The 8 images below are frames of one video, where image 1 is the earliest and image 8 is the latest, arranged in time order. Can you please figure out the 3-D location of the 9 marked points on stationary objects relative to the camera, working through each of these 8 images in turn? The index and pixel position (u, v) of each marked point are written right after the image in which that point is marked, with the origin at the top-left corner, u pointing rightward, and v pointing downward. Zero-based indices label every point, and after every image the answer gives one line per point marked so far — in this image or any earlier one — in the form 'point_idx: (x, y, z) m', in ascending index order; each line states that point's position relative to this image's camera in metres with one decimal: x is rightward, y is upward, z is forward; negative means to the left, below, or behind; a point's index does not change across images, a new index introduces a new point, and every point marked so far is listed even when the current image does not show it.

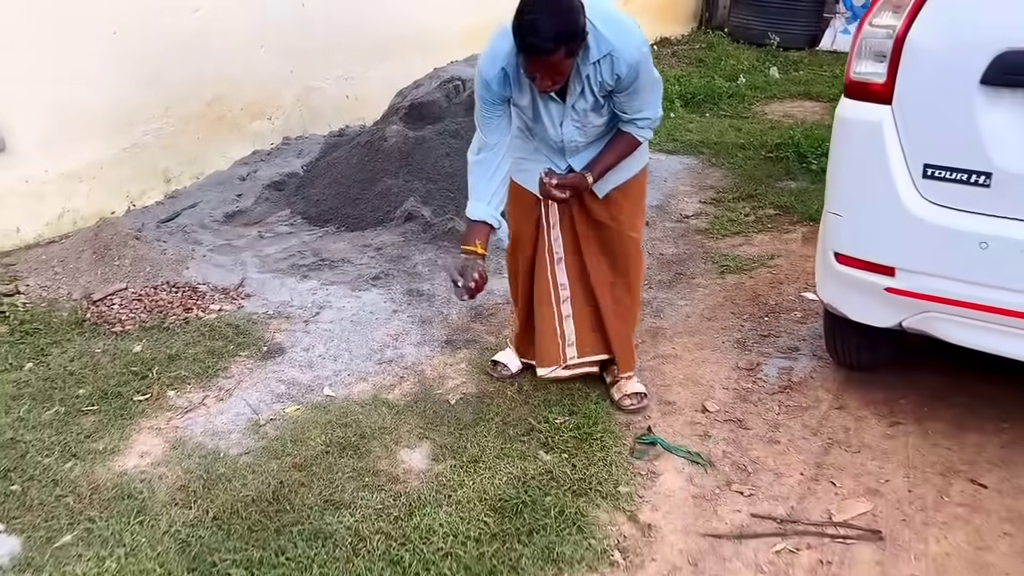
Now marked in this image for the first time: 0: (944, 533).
0: (+1.1, -0.6, +2.3) m
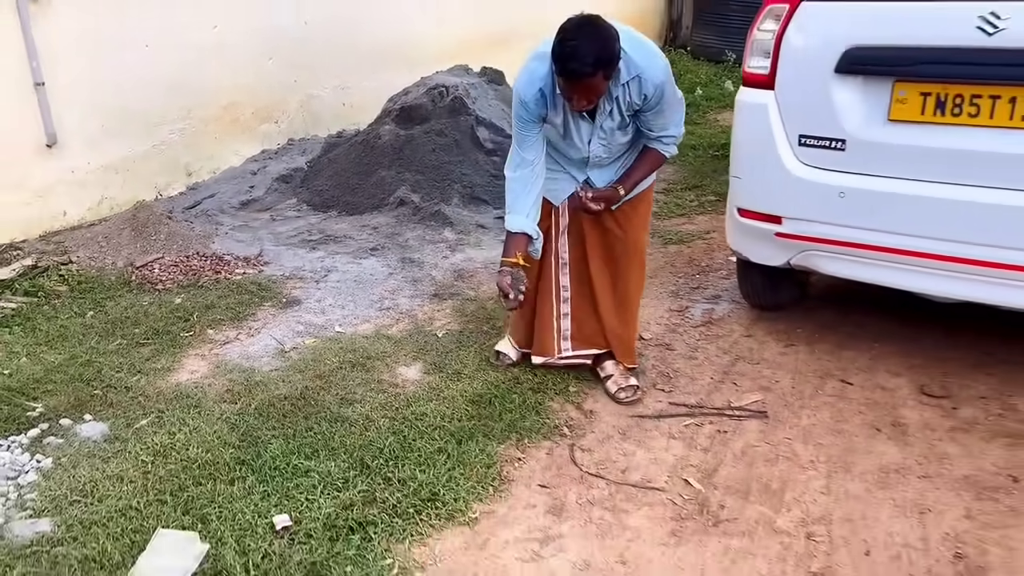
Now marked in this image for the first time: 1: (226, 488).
0: (+1.0, -0.4, +3.0) m
1: (-0.8, -0.6, +2.6) m
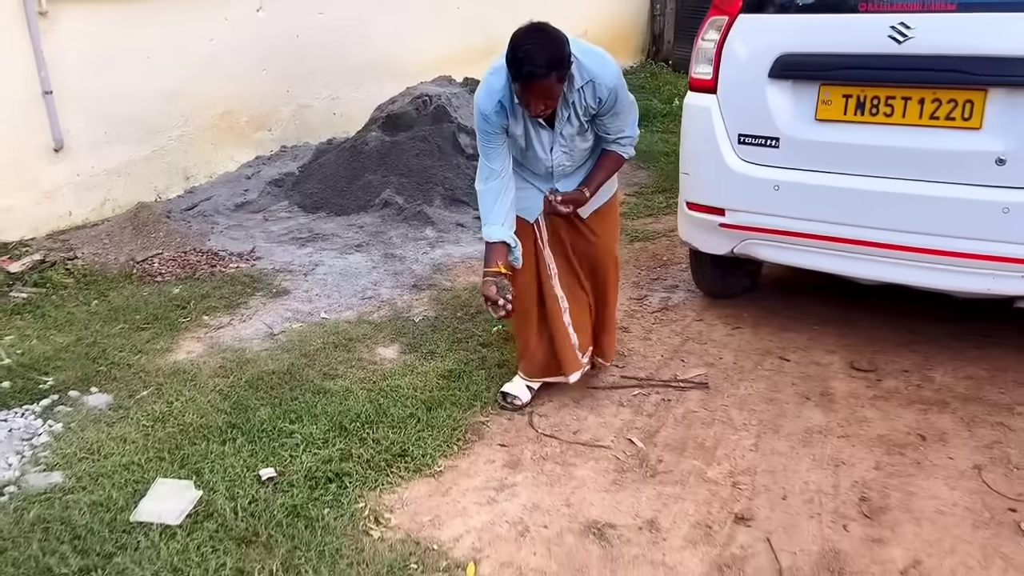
0: (+0.9, -0.4, +3.4) m
1: (-1.0, -0.5, +2.9) m
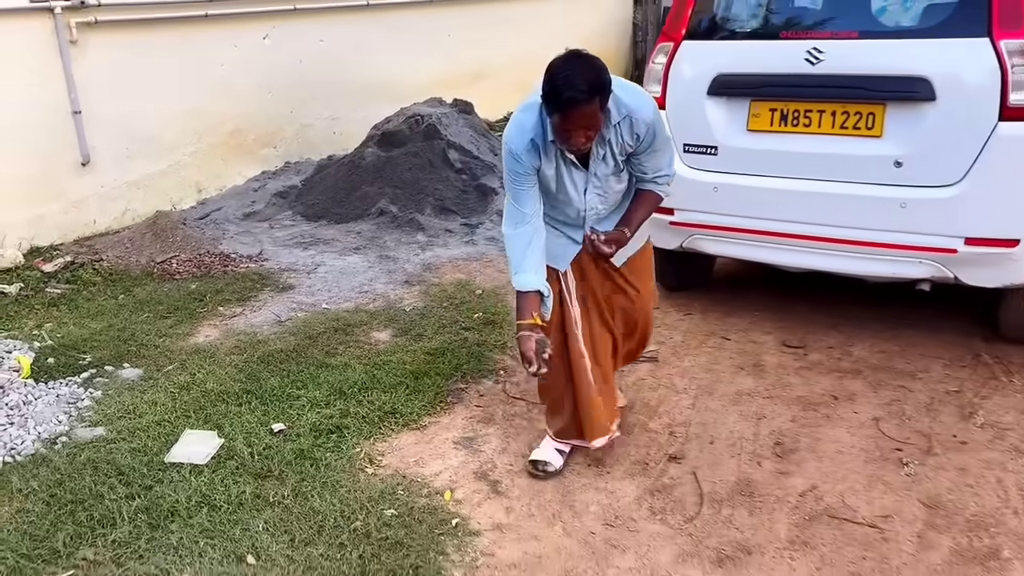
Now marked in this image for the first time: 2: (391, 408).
0: (+0.8, -0.3, +3.9) m
1: (-1.1, -0.5, +3.5) m
2: (-0.5, -0.5, +3.4) m
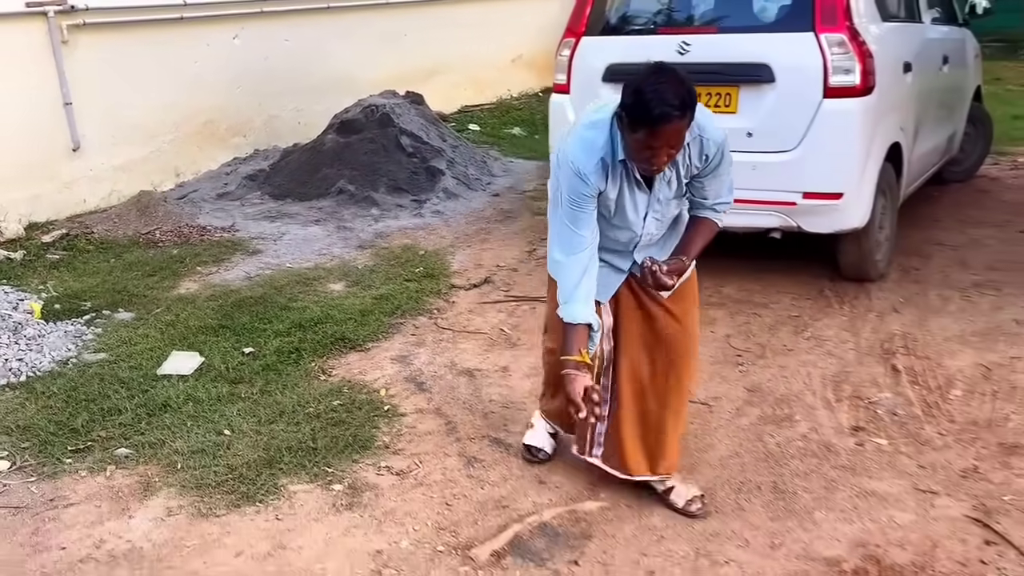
0: (+0.4, -0.1, +4.7) m
1: (-1.4, -0.2, +4.3) m
2: (-0.8, -0.2, +4.2) m
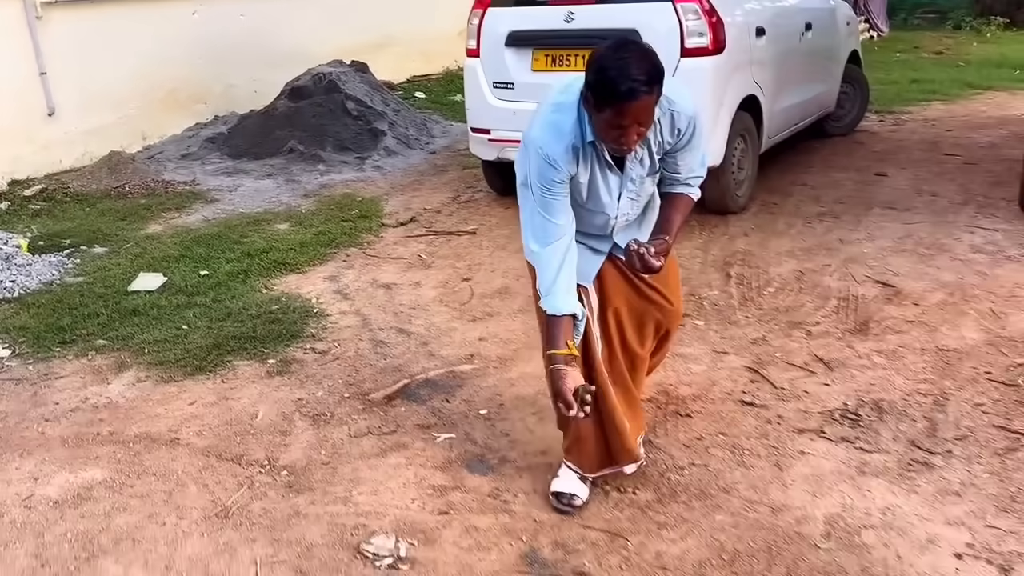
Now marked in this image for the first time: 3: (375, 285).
0: (-0.1, +0.4, +5.6) m
1: (-1.9, +0.1, +5.1) m
2: (-1.3, +0.1, +5.1) m
3: (-0.7, 0.0, +4.7) m
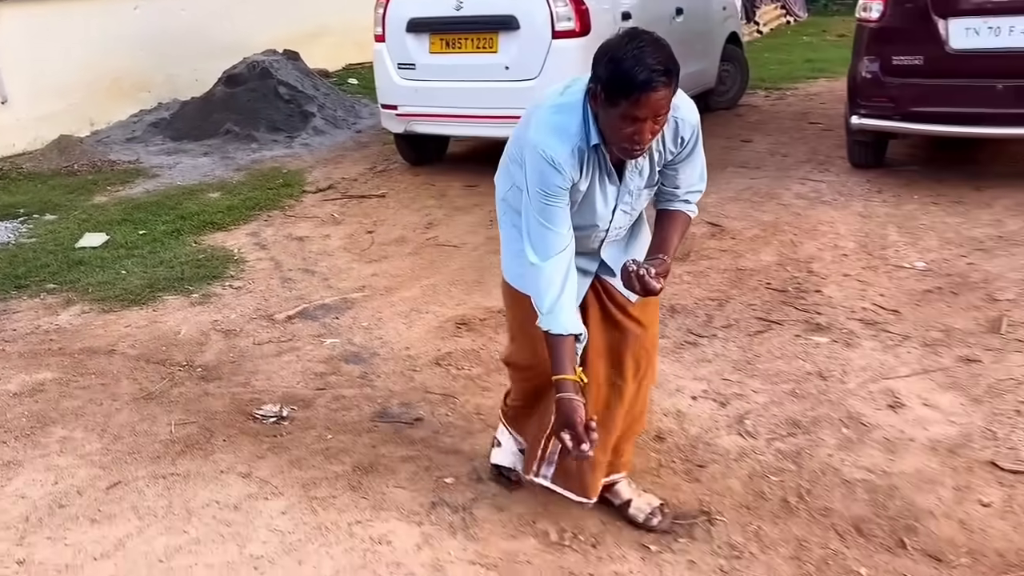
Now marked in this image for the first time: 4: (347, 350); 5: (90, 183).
0: (-0.7, +0.7, +6.4) m
1: (-2.5, +0.4, +5.8) m
2: (-1.9, +0.4, +5.8) m
3: (-1.3, +0.3, +5.5) m
4: (-0.7, -0.3, +3.9) m
5: (-3.2, +0.8, +6.9) m
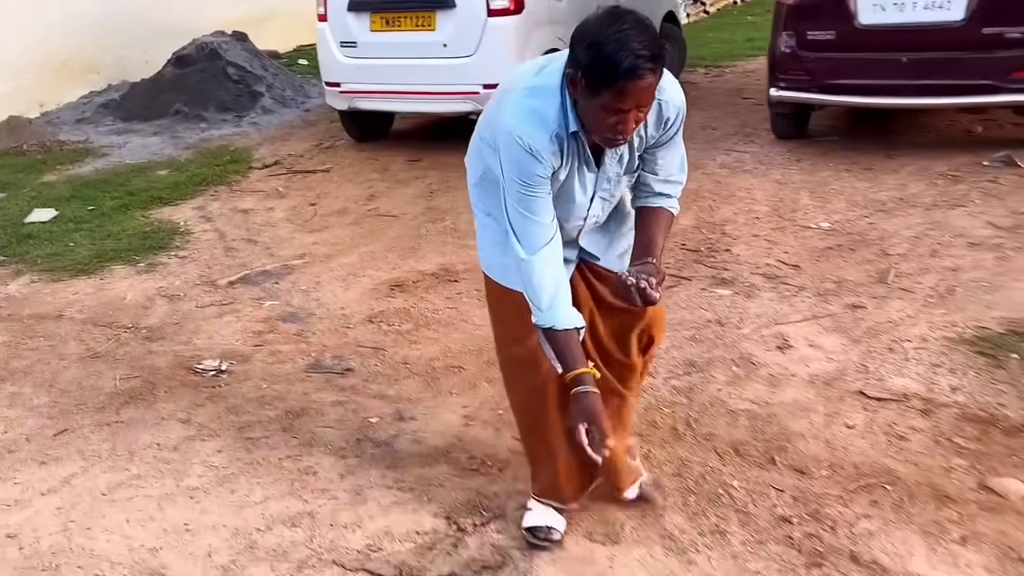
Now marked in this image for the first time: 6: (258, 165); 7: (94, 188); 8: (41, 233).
0: (-1.2, +0.9, +6.6) m
1: (-2.9, +0.6, +6.0) m
2: (-2.3, +0.6, +6.0) m
3: (-1.7, +0.5, +5.7) m
4: (-1.0, -0.1, +4.1) m
5: (-3.7, +1.0, +7.0) m
6: (-1.9, +0.9, +6.8) m
7: (-2.9, +0.7, +6.3) m
8: (-2.8, +0.3, +5.3) m
